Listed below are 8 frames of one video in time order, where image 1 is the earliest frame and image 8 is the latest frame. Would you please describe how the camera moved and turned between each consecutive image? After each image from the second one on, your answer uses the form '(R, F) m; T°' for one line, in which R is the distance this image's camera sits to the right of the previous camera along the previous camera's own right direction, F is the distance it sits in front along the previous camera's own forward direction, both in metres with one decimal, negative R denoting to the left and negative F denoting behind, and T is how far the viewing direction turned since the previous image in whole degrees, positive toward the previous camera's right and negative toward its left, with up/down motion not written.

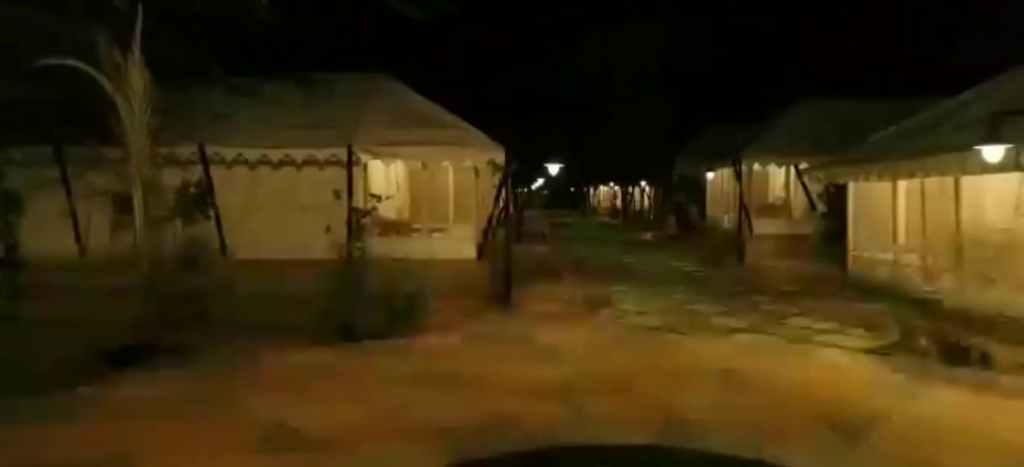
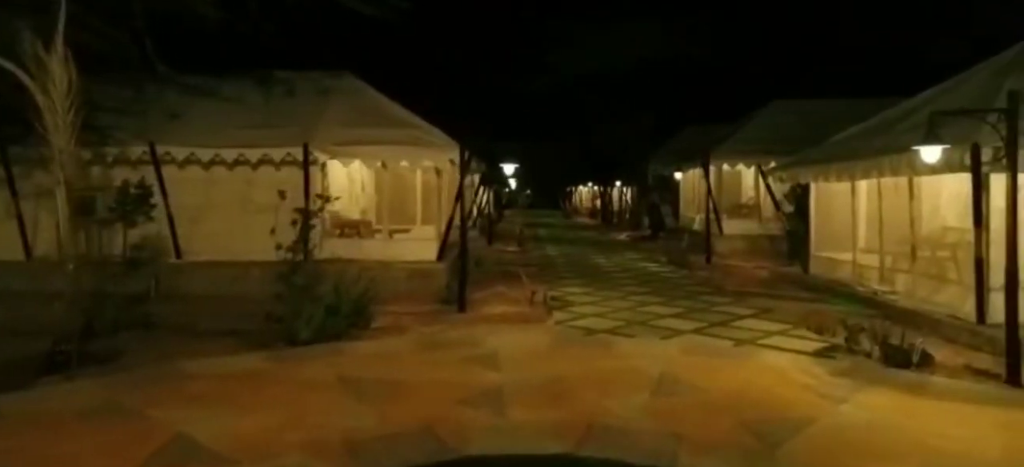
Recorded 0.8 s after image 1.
(+0.5, +0.2) m; +1°
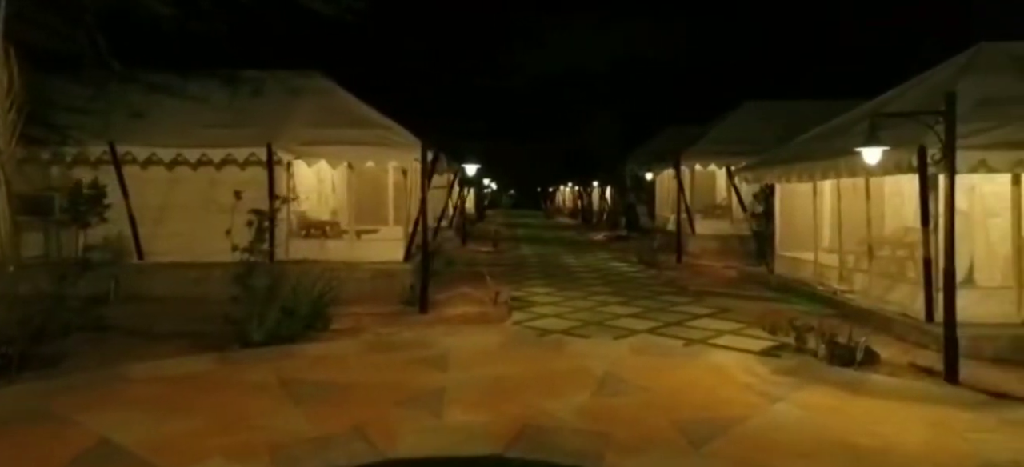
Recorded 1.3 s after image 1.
(+0.4, 0.0) m; +1°
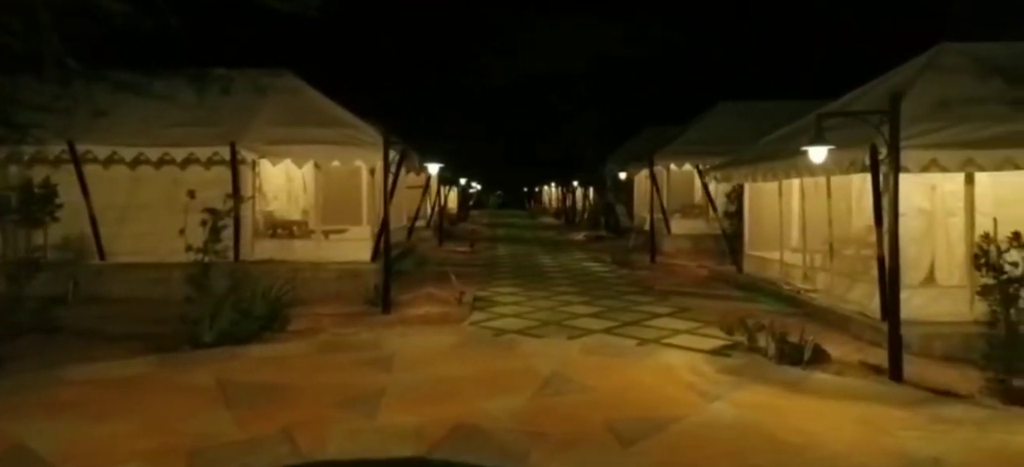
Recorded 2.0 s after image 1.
(+0.5, 0.0) m; +1°
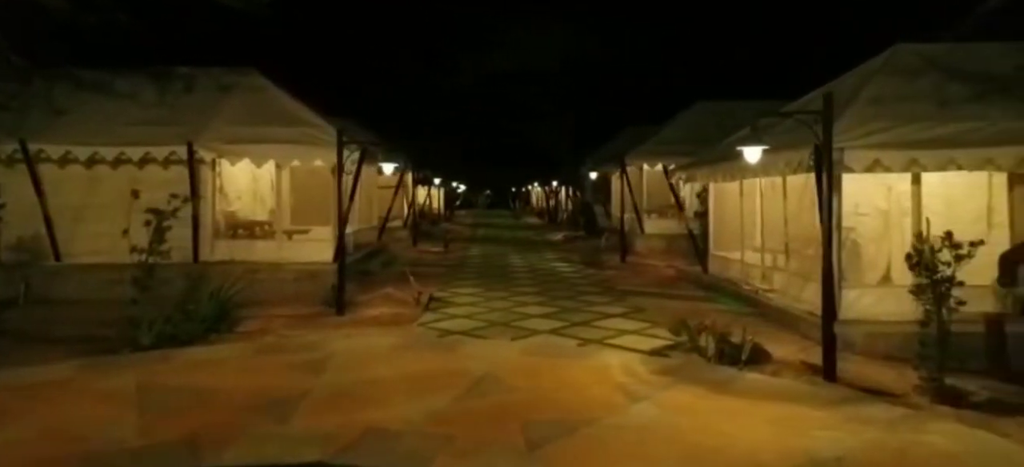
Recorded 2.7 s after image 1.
(+0.6, 0.0) m; +1°
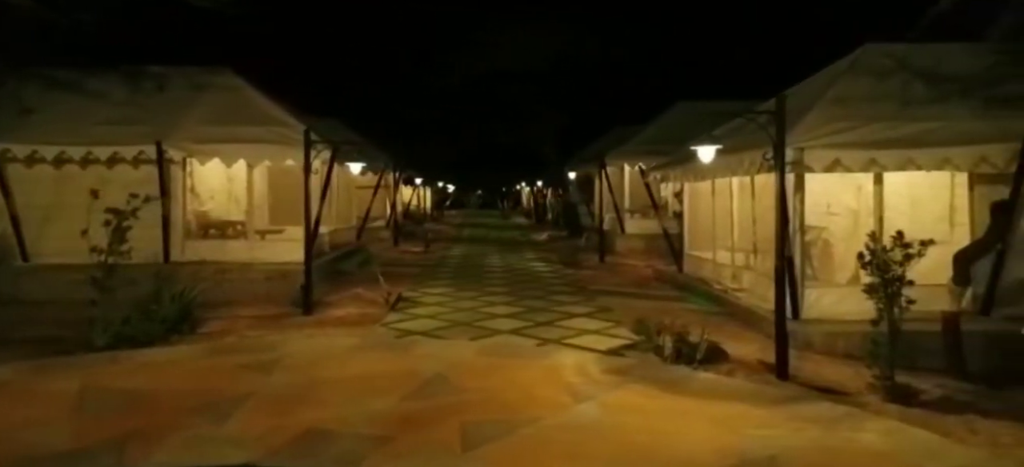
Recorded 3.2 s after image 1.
(+0.4, 0.0) m; +1°
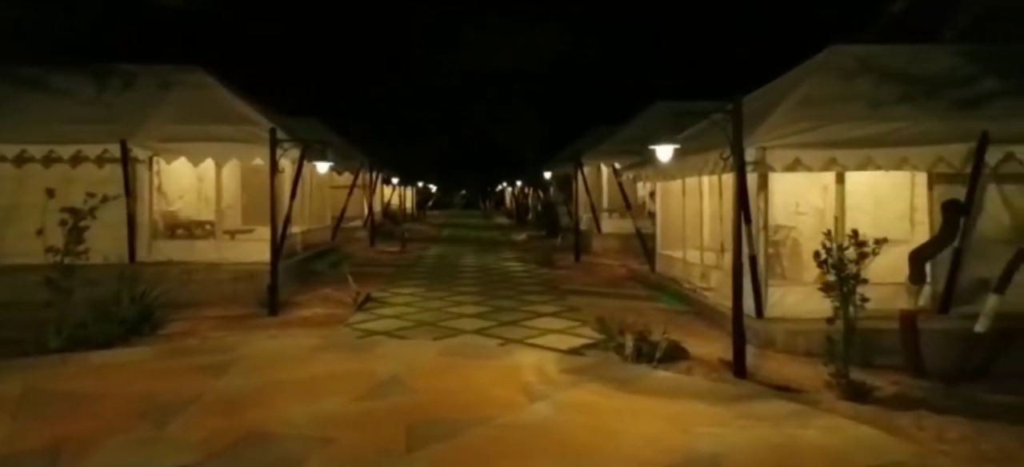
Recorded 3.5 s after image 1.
(+0.3, 0.0) m; +1°
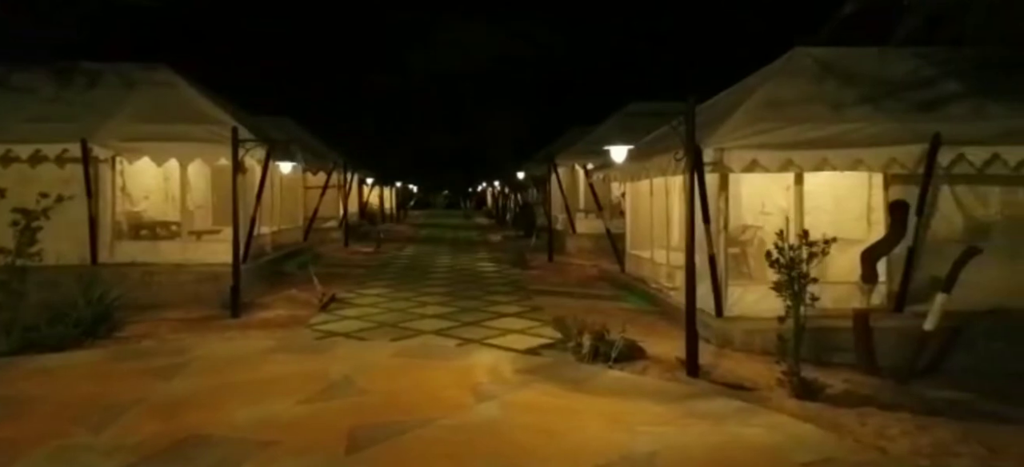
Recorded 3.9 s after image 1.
(+0.3, 0.0) m; +2°
